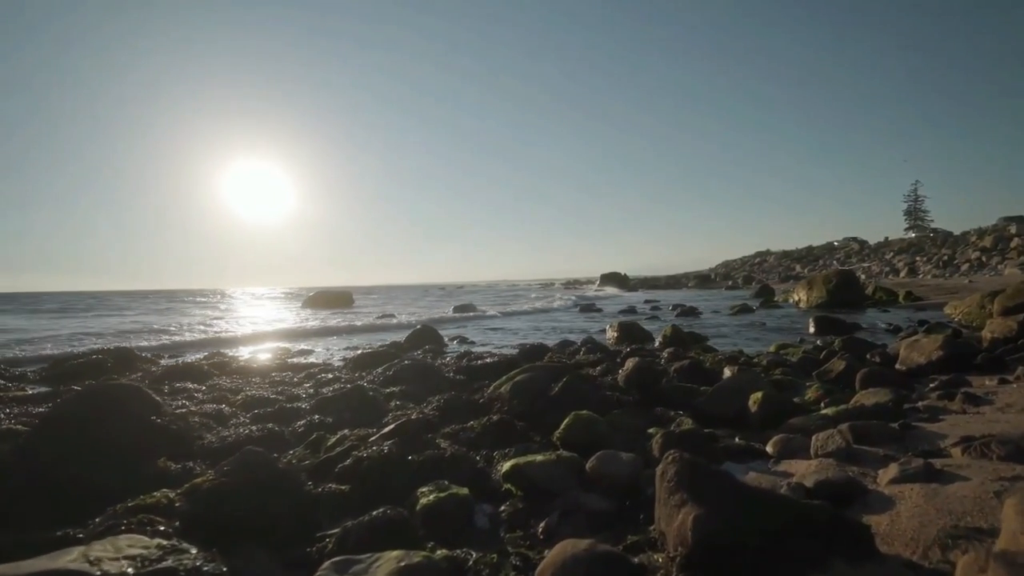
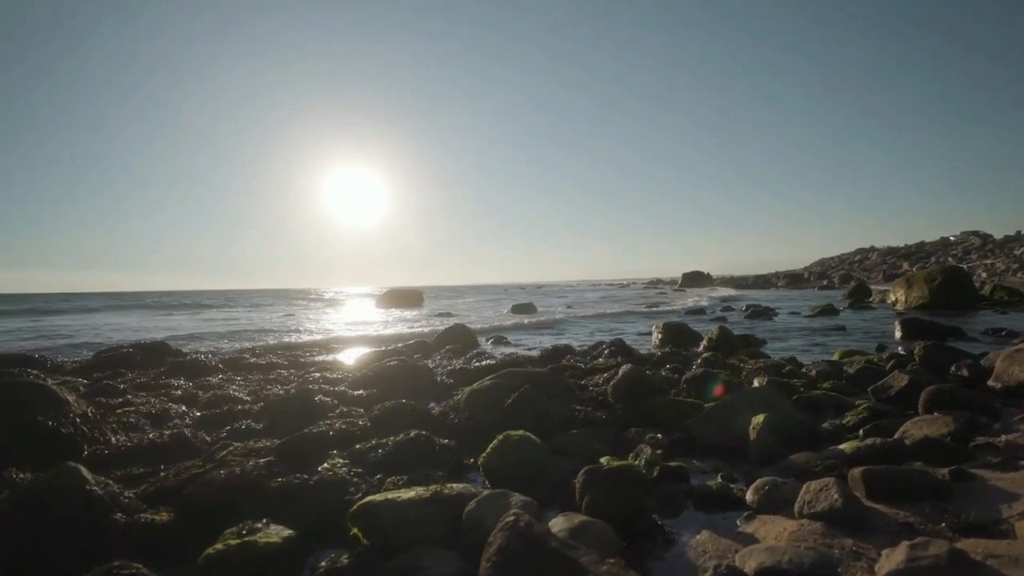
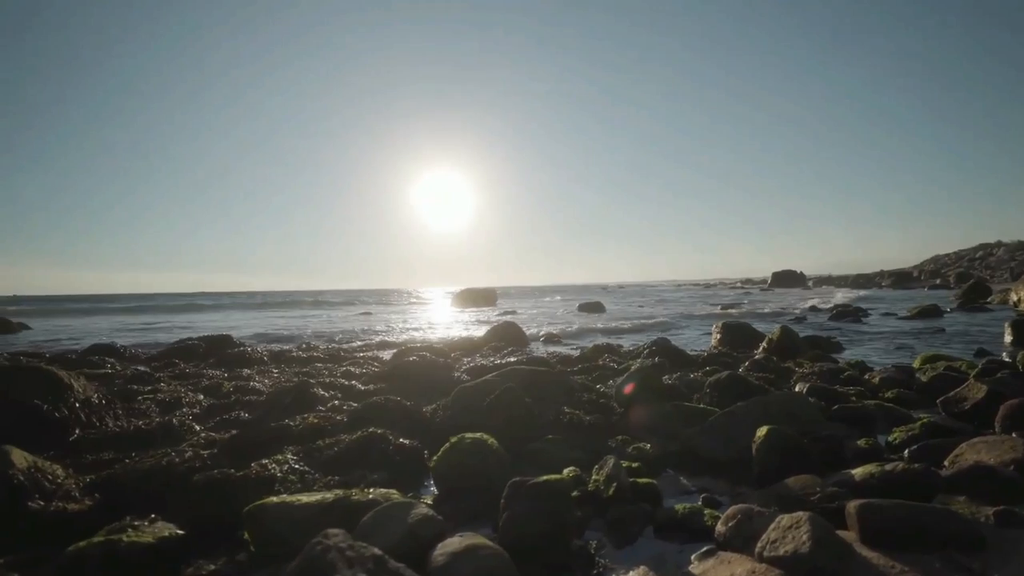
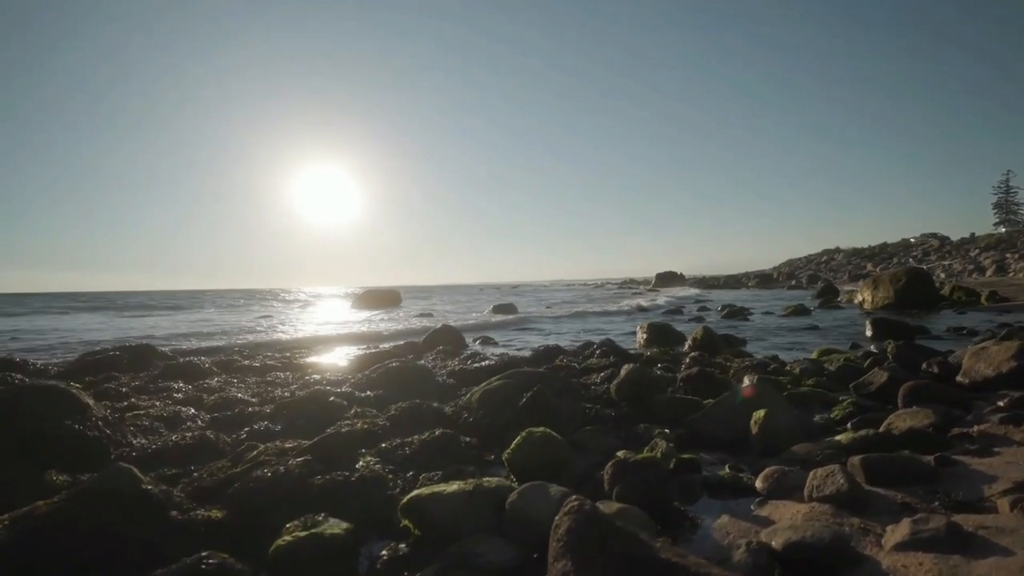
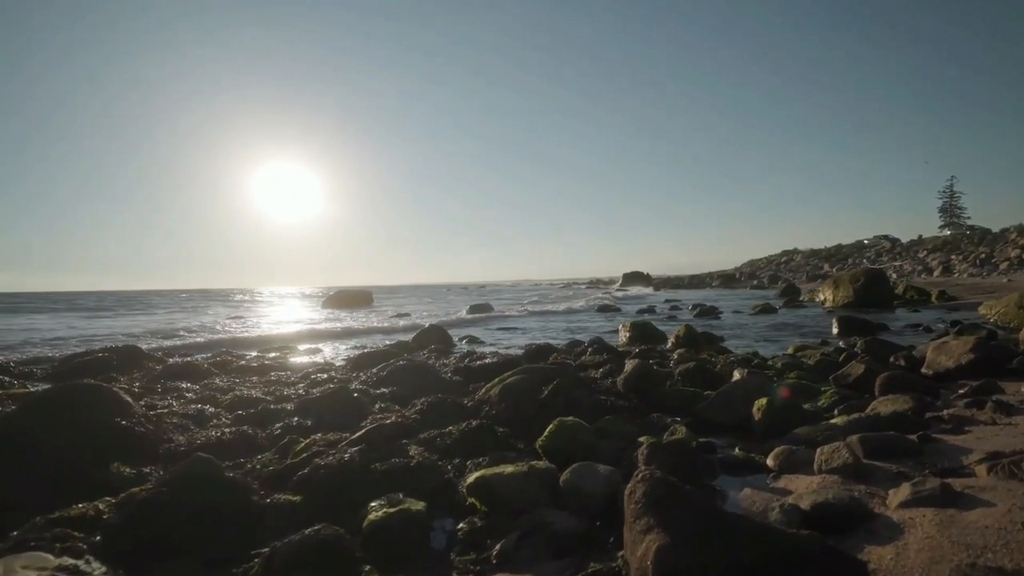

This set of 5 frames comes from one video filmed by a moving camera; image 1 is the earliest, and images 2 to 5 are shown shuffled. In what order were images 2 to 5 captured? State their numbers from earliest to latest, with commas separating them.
5, 4, 2, 3
